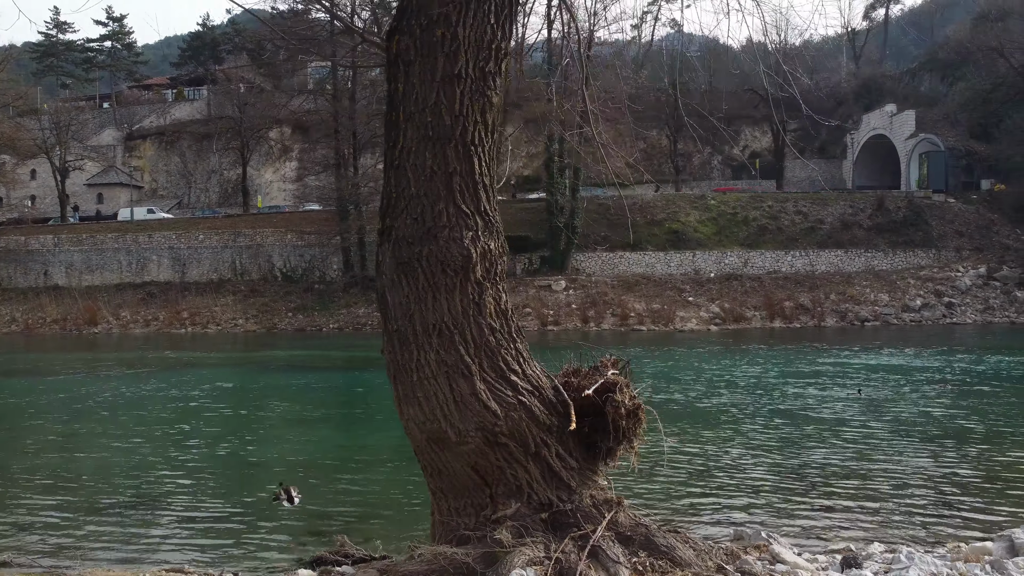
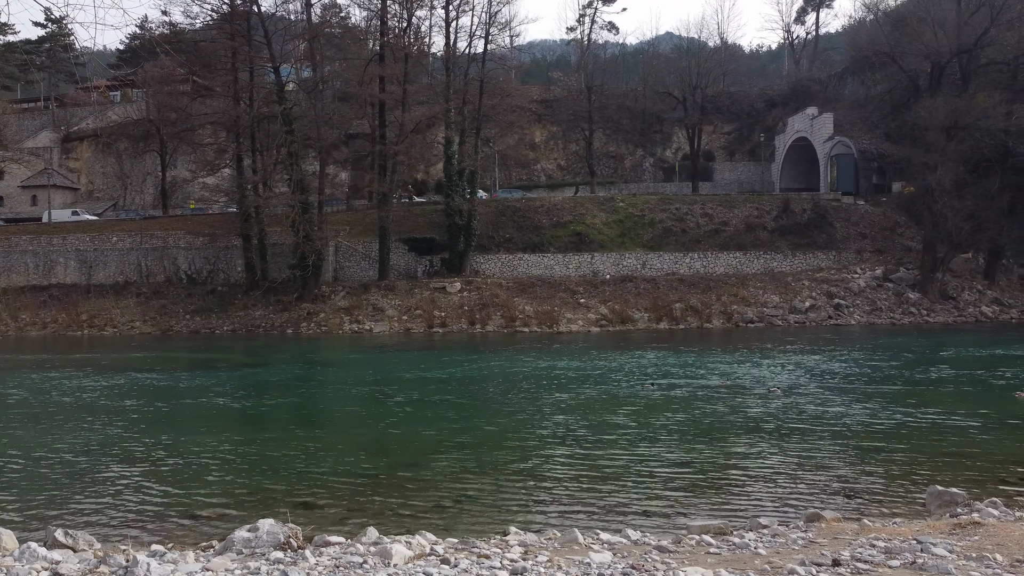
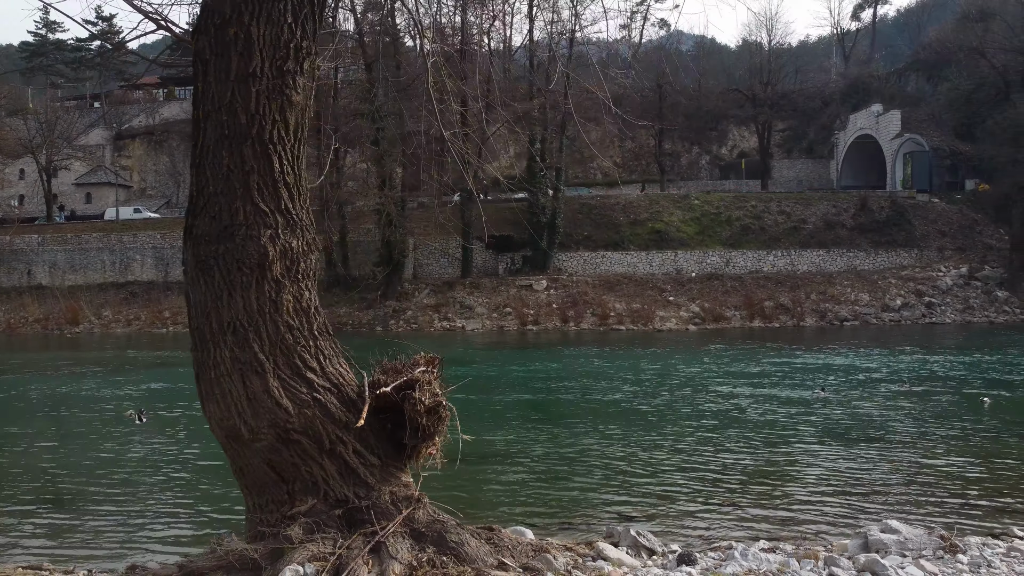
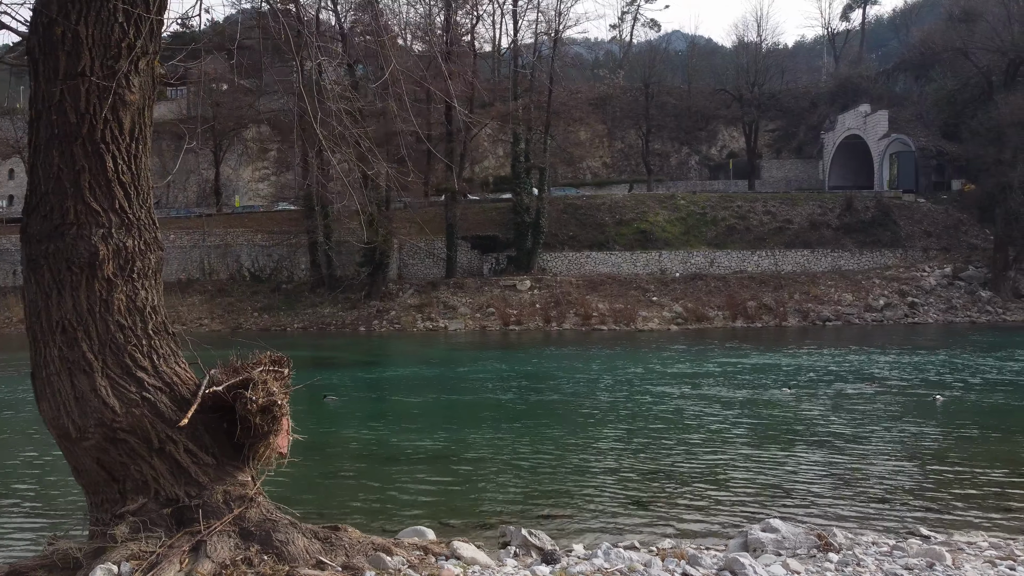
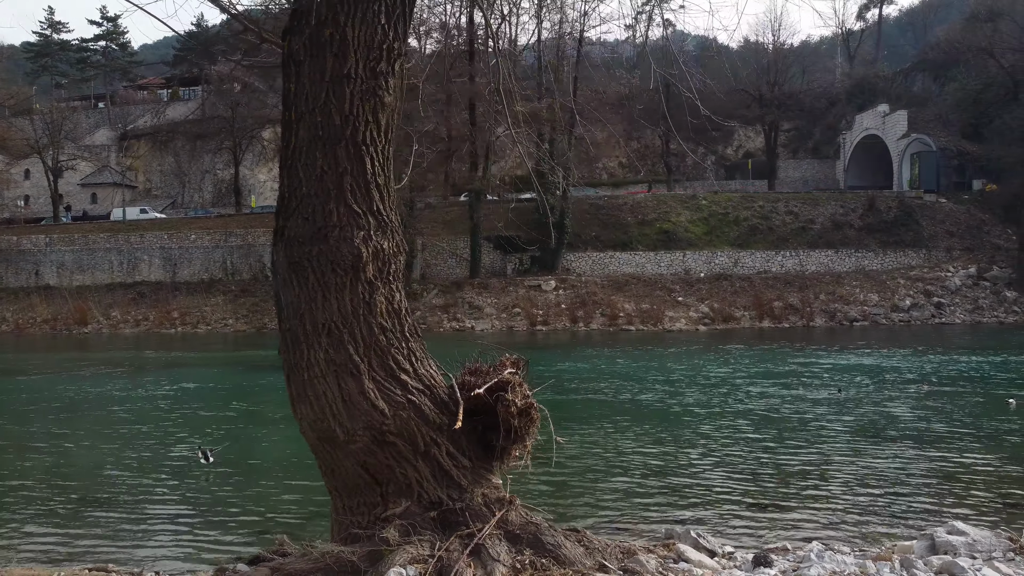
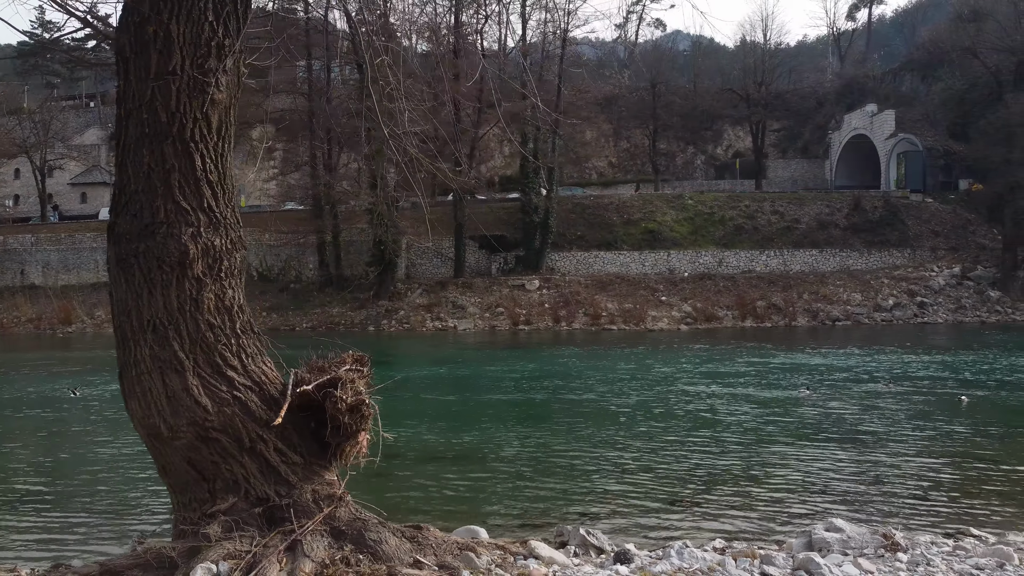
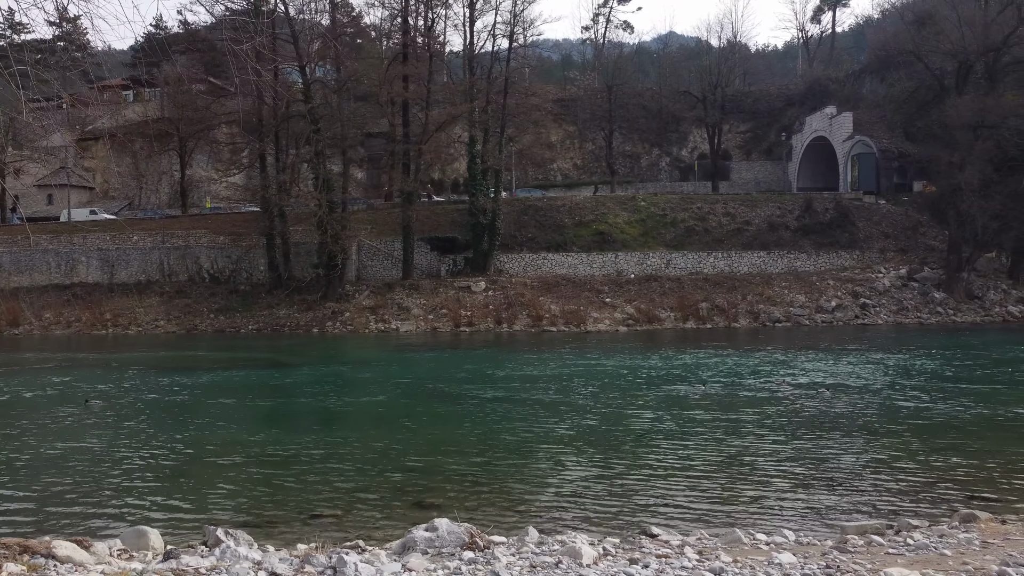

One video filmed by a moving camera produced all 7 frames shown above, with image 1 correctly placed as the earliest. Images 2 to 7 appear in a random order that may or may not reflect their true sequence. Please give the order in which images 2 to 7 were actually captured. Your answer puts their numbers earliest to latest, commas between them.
5, 3, 6, 4, 7, 2
